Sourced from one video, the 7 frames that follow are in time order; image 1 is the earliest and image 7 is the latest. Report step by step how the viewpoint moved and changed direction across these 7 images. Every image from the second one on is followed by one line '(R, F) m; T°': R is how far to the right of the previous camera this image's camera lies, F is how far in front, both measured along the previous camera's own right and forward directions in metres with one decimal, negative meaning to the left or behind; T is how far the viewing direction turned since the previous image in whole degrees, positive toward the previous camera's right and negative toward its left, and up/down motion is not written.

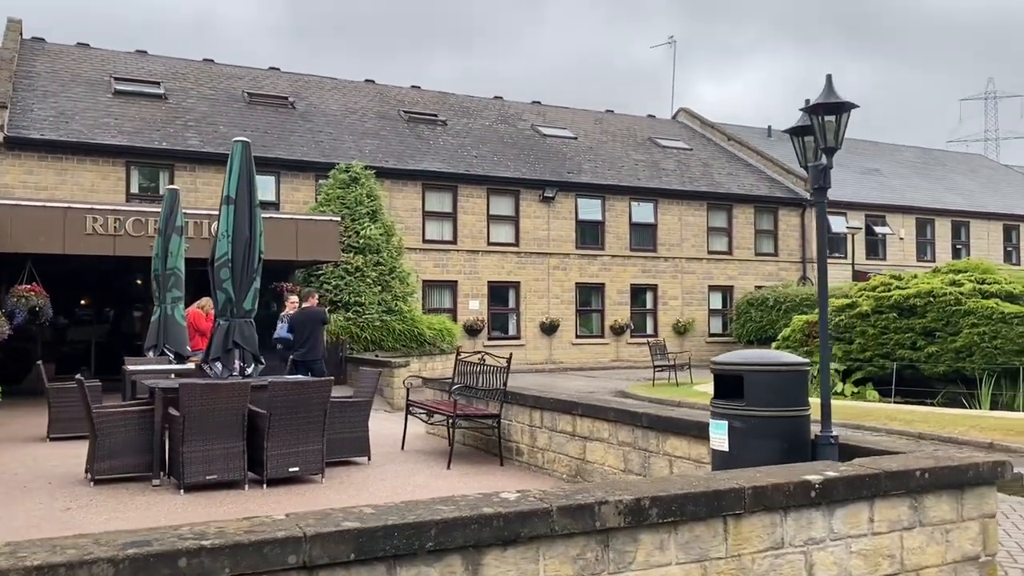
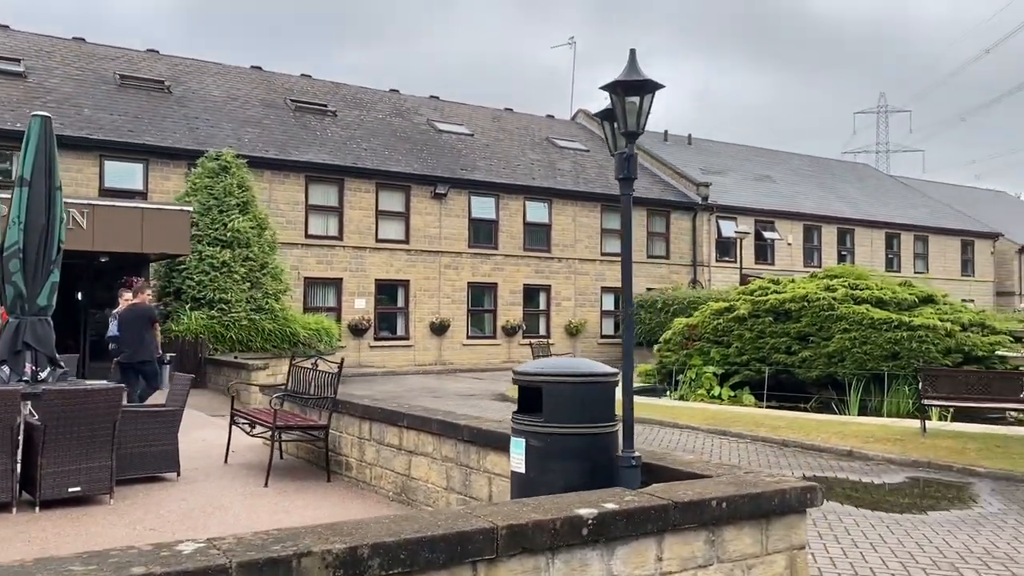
(+0.6, +0.6) m; +6°
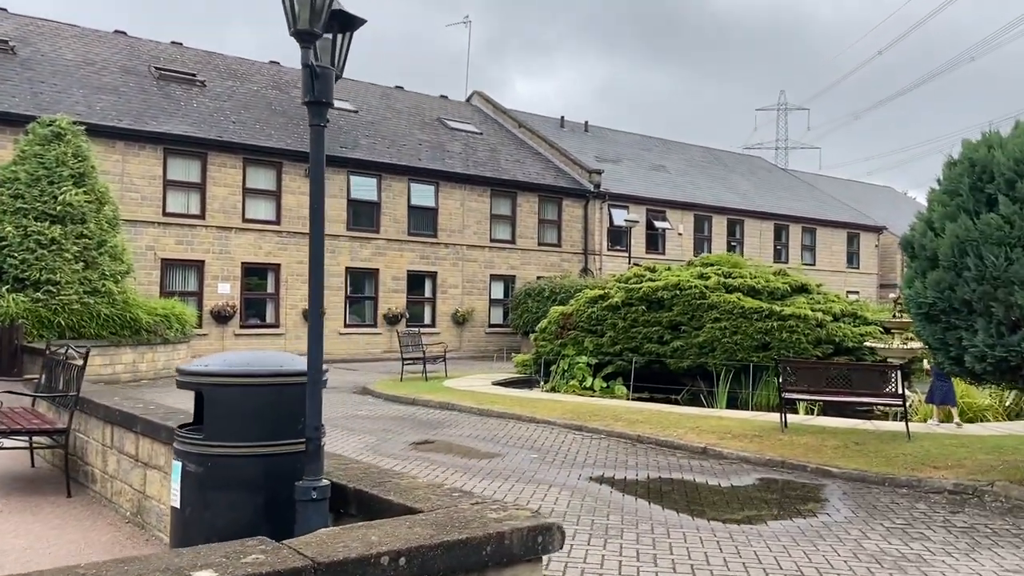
(+0.8, +1.0) m; +6°
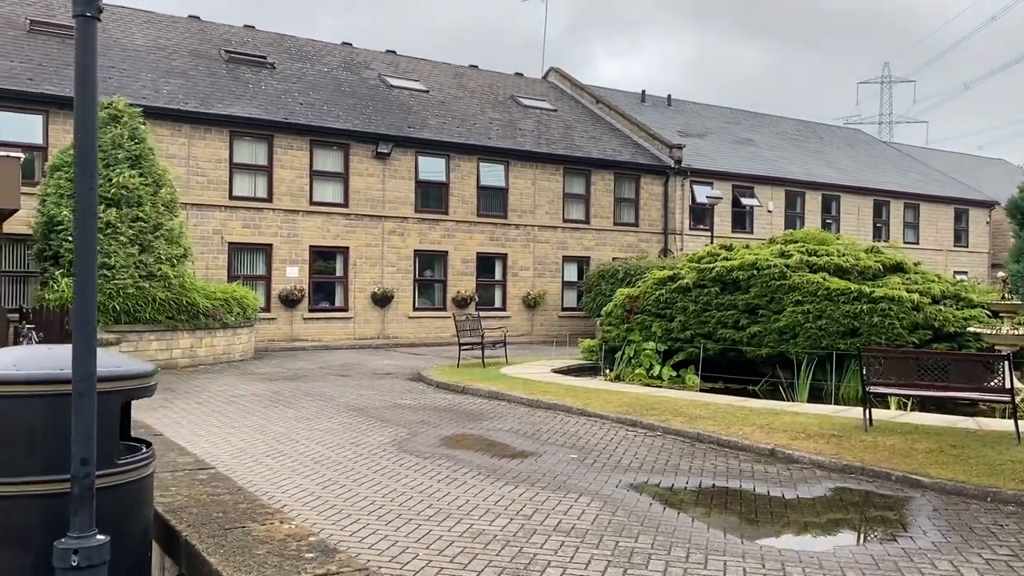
(+0.5, +1.0) m; -6°
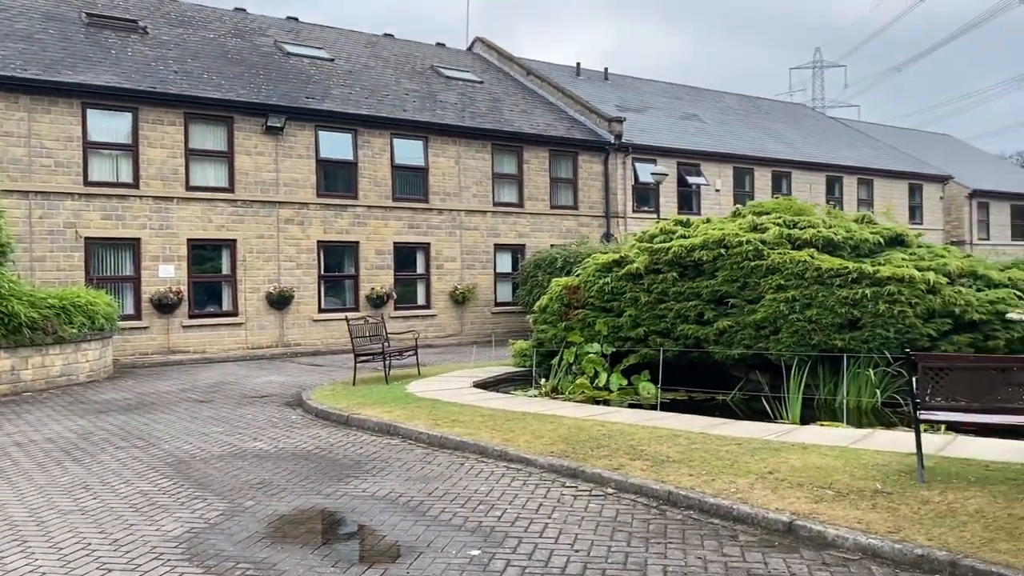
(+0.5, +3.1) m; +4°
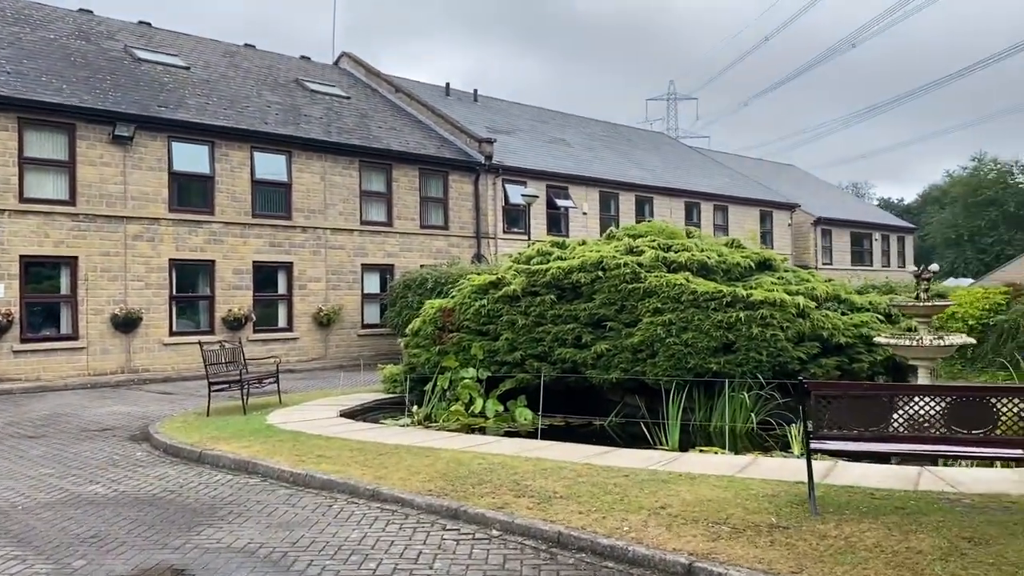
(-0.1, +0.5) m; +9°
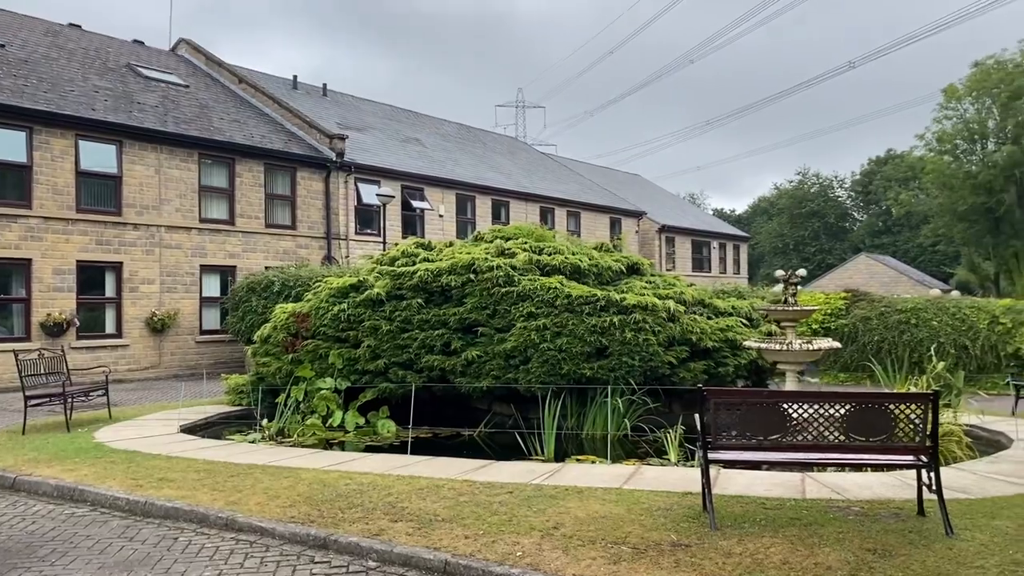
(-0.2, +0.5) m; +10°
